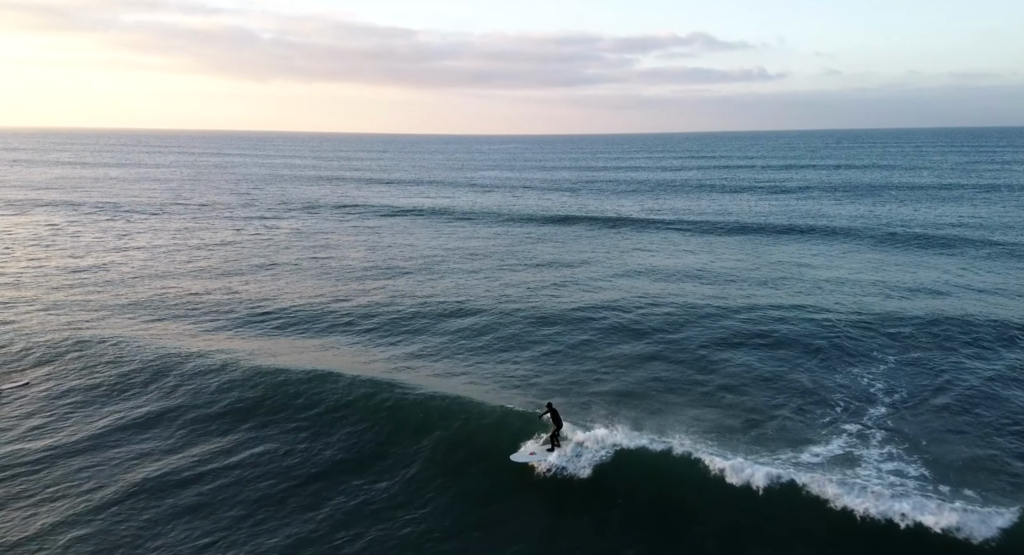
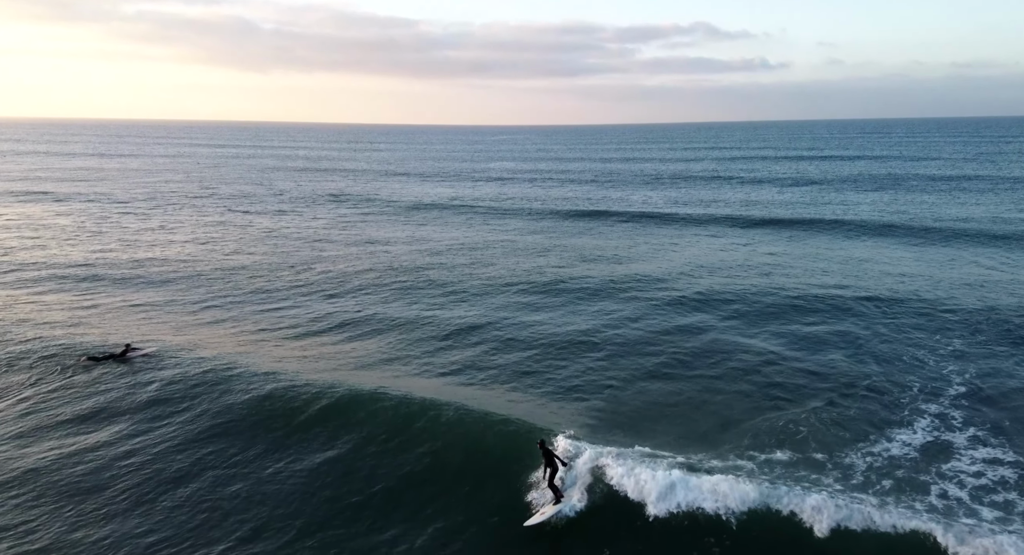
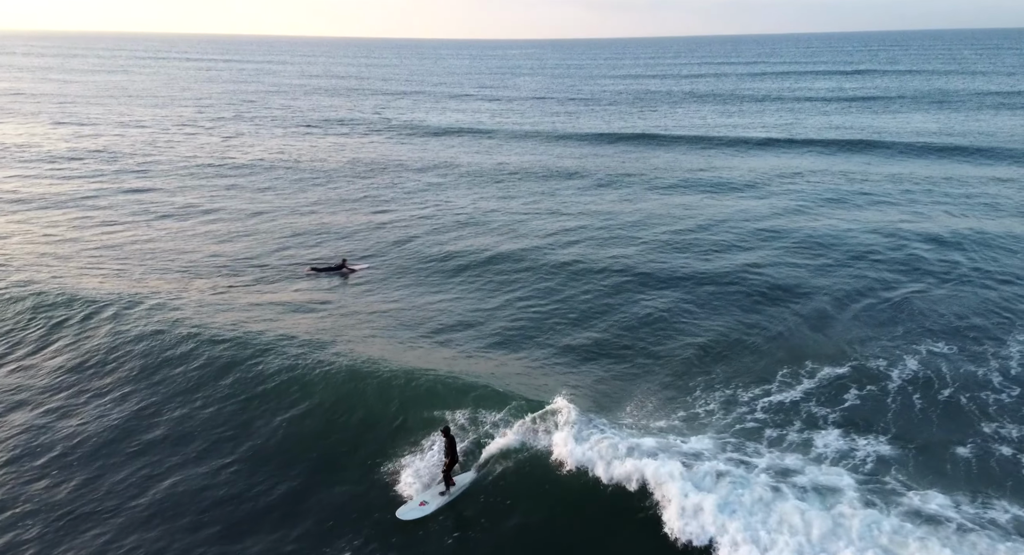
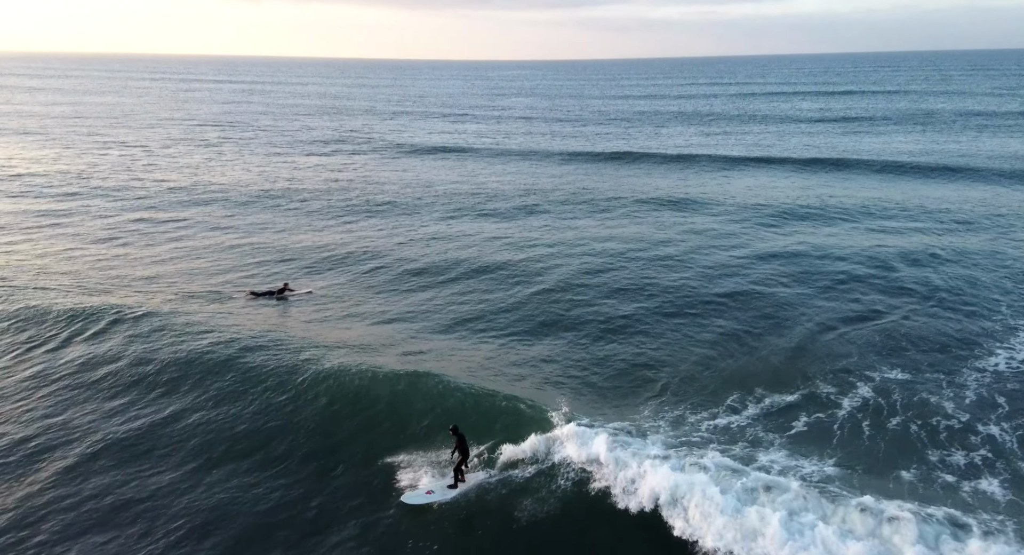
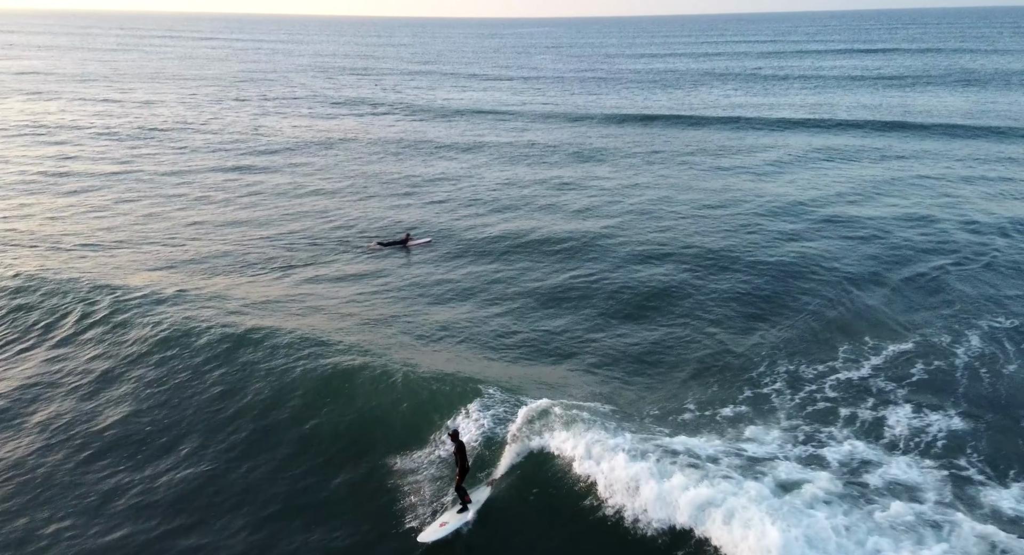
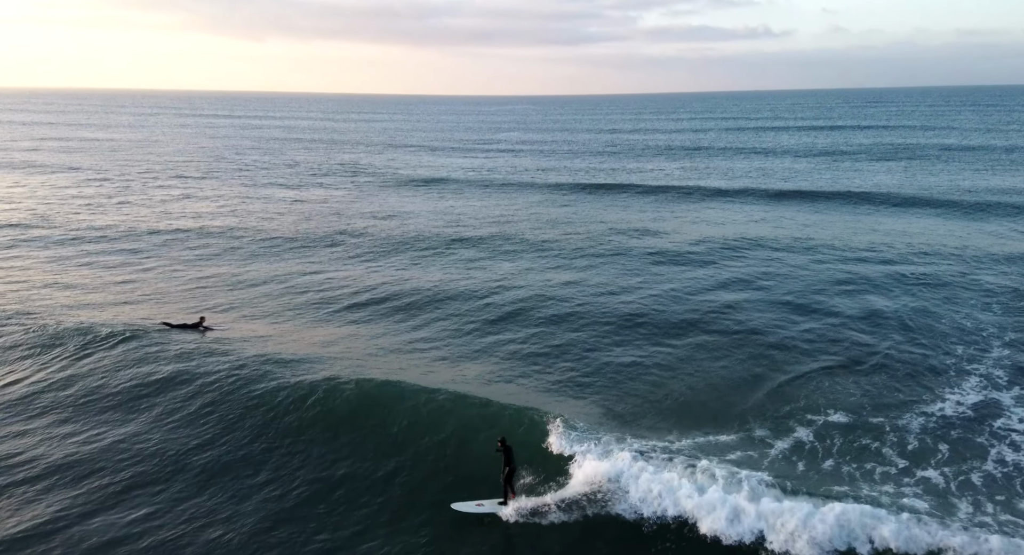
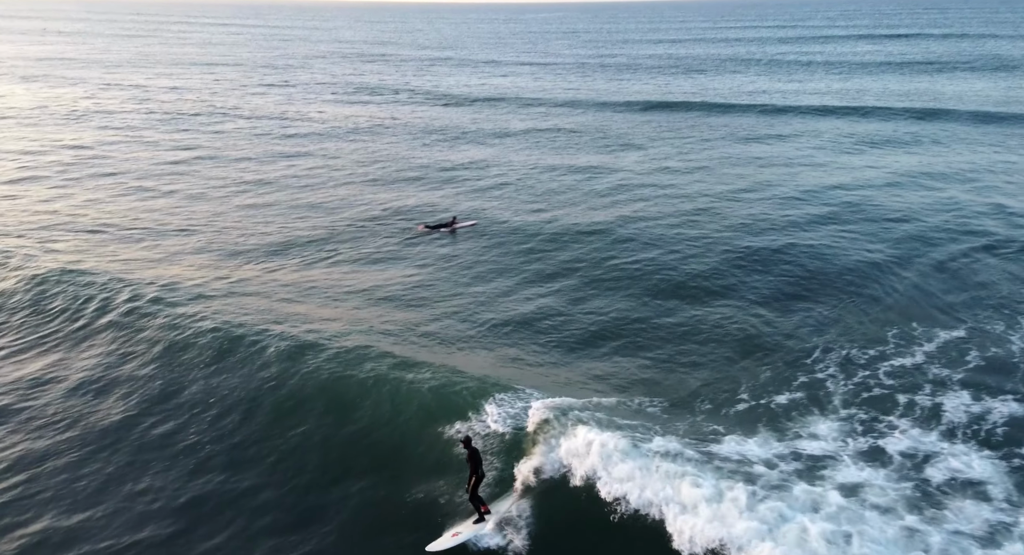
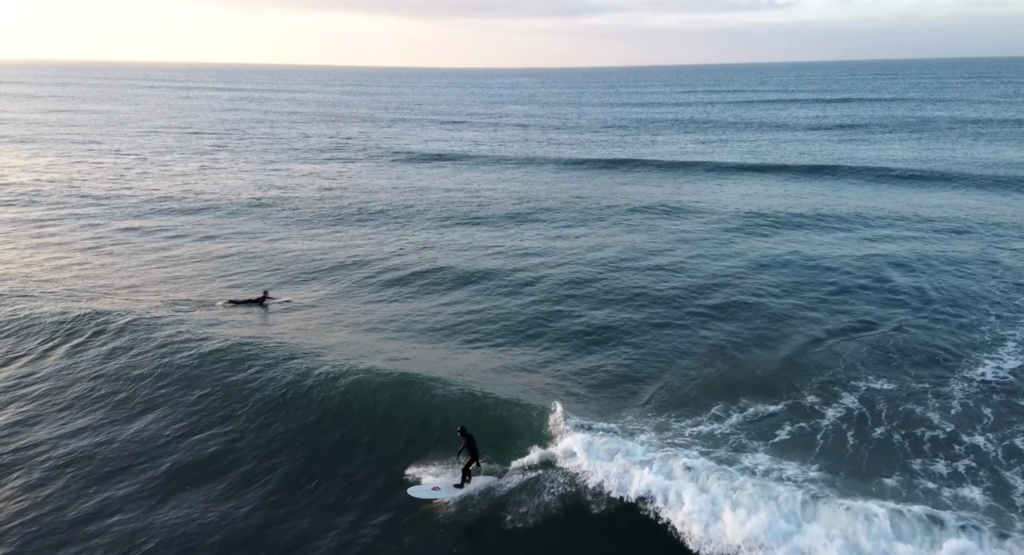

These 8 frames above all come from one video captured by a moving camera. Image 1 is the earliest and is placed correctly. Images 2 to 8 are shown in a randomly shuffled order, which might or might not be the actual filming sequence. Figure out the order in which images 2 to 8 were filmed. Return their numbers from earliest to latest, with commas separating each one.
2, 6, 8, 4, 3, 5, 7
